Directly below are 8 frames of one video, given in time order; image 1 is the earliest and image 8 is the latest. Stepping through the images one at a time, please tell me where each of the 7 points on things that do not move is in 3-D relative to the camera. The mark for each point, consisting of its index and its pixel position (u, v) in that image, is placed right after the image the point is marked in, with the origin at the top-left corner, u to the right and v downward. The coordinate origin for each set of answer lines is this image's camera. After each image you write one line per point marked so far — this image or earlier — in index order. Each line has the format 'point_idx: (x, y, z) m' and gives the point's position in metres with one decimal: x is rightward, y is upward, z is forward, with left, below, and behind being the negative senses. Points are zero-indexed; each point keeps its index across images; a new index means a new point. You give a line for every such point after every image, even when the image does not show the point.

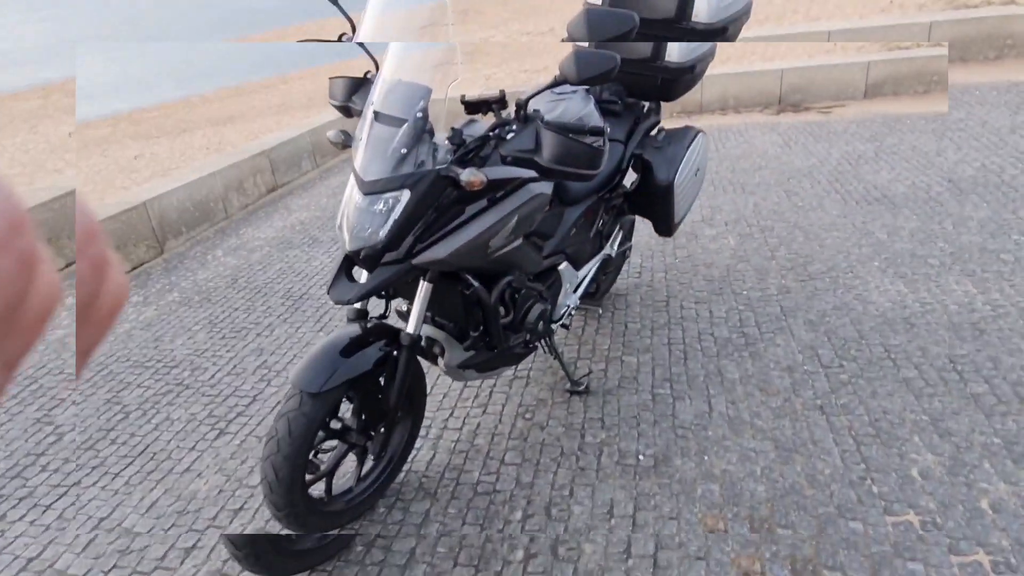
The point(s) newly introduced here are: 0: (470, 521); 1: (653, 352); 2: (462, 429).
0: (-0.2, -0.9, +2.3) m
1: (+0.7, -0.3, +3.2) m
2: (-0.2, -0.6, +2.8) m
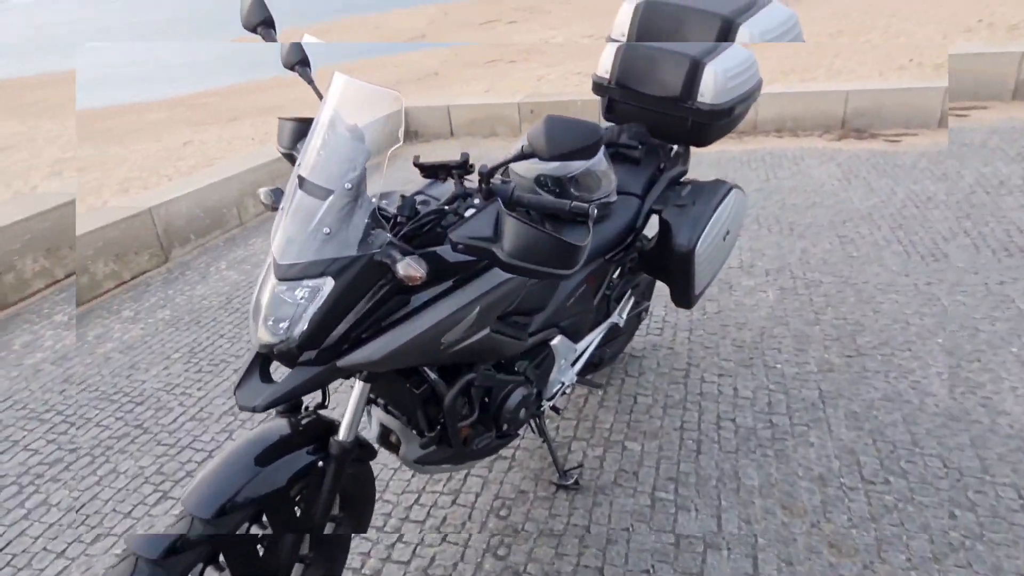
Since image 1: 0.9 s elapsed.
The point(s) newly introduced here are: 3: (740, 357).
0: (-0.3, -1.2, +1.9) m
1: (+0.7, -0.7, +2.8) m
2: (-0.3, -0.9, +2.4) m
3: (+1.2, -0.4, +3.4) m
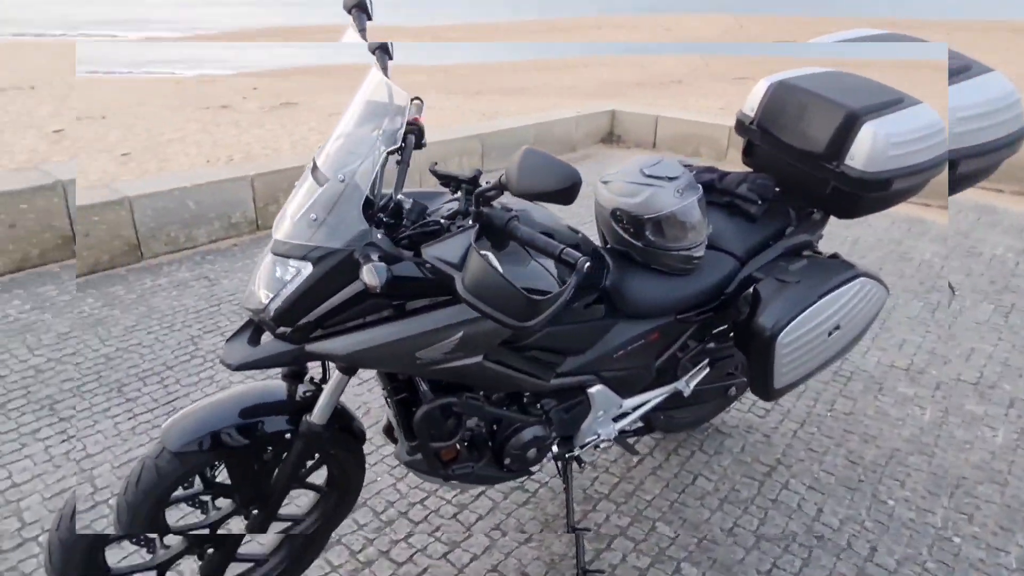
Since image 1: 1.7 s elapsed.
0: (-0.6, -1.1, +1.9) m
1: (+0.7, -1.0, +2.4) m
2: (-0.4, -0.9, +2.4) m
3: (+1.5, -0.8, +2.8) m
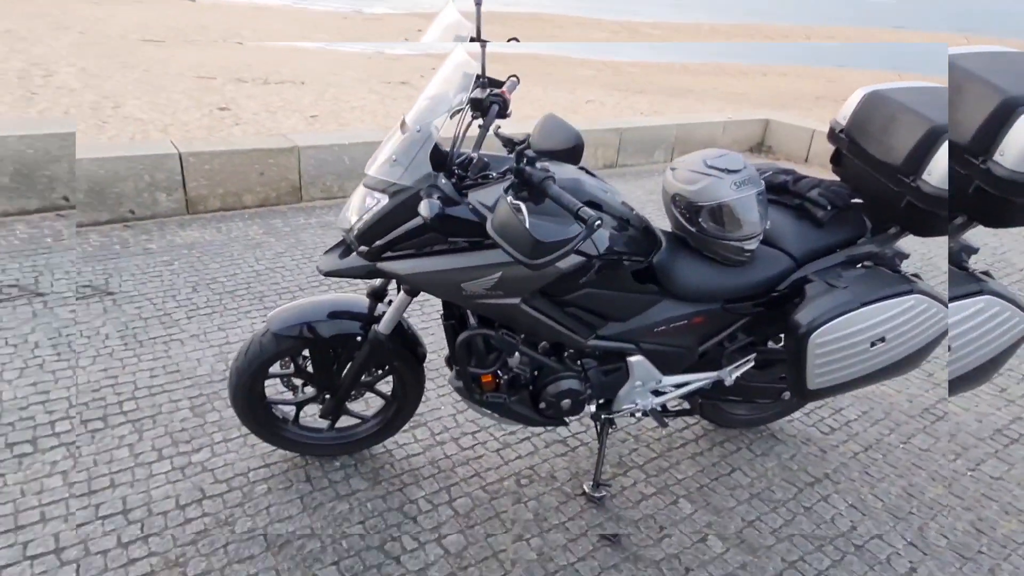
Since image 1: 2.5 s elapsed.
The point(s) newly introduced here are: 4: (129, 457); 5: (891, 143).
0: (-0.6, -0.9, +2.4) m
1: (+0.8, -0.9, +2.5) m
2: (-0.2, -0.7, +2.7) m
3: (+1.7, -0.9, +2.7) m
4: (-1.6, -0.7, +2.6) m
5: (+1.3, +0.5, +2.2) m
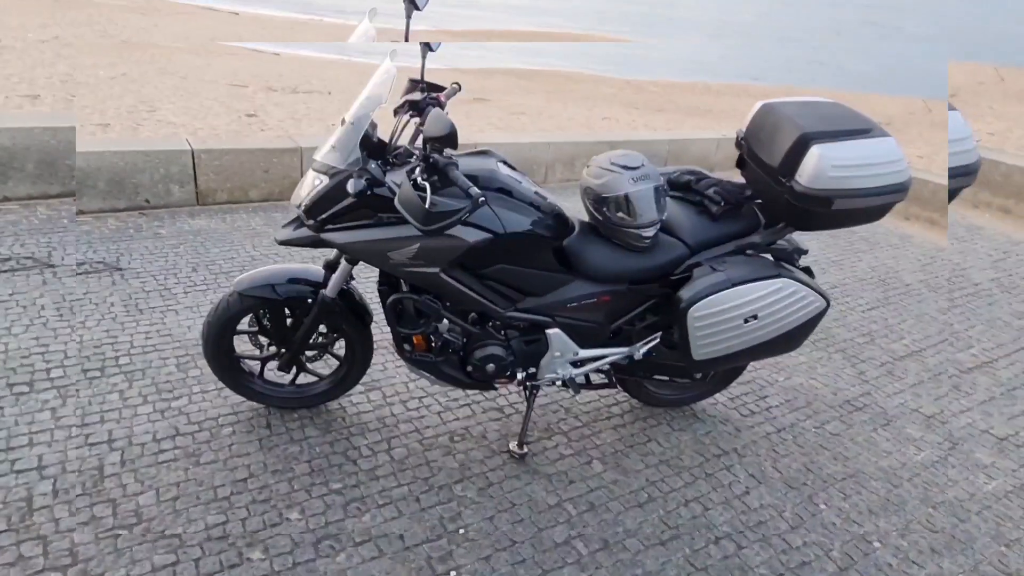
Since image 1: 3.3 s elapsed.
0: (-0.9, -0.8, +2.7) m
1: (+0.5, -0.9, +2.9) m
2: (-0.5, -0.6, +3.1) m
3: (+1.4, -0.9, +3.0) m
4: (-1.9, -0.5, +3.0) m
5: (+1.1, +0.6, +2.5) m
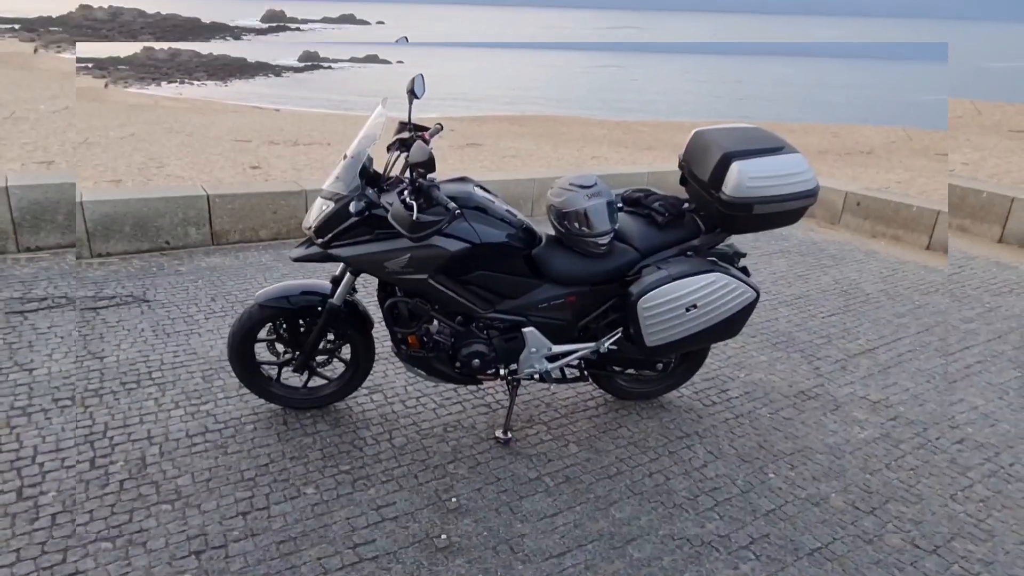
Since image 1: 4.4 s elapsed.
0: (-1.0, -0.8, +3.1) m
1: (+0.4, -0.9, +3.3) m
2: (-0.6, -0.7, +3.5) m
3: (+1.3, -0.9, +3.4) m
4: (-2.0, -0.7, +3.4) m
5: (+0.9, +0.6, +3.0) m
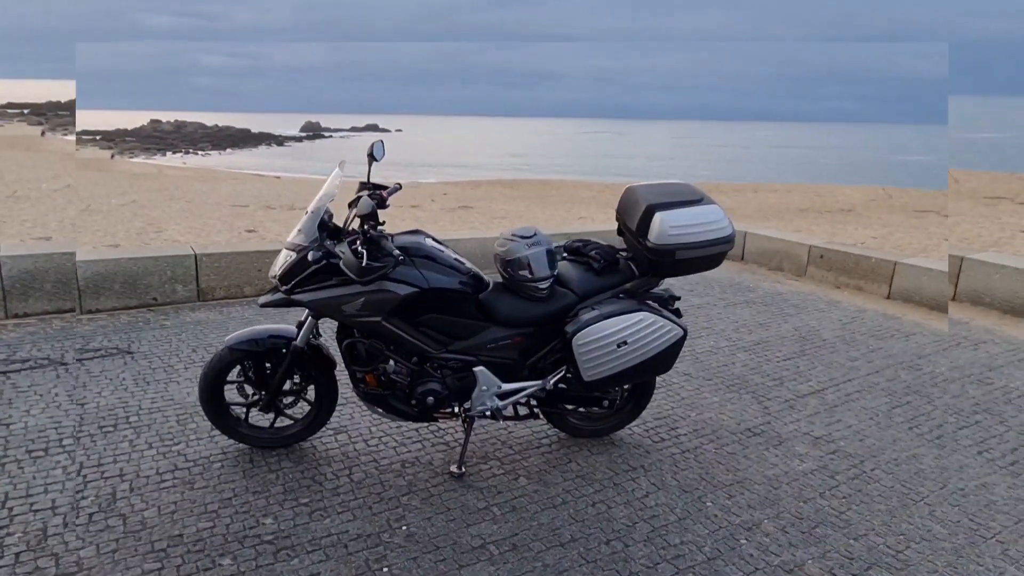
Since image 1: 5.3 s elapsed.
0: (-1.2, -1.1, +3.3) m
1: (+0.2, -1.1, +3.5) m
2: (-0.9, -1.0, +3.7) m
3: (+1.0, -1.1, +3.6) m
4: (-2.2, -0.9, +3.6) m
5: (+0.7, +0.4, +3.4) m
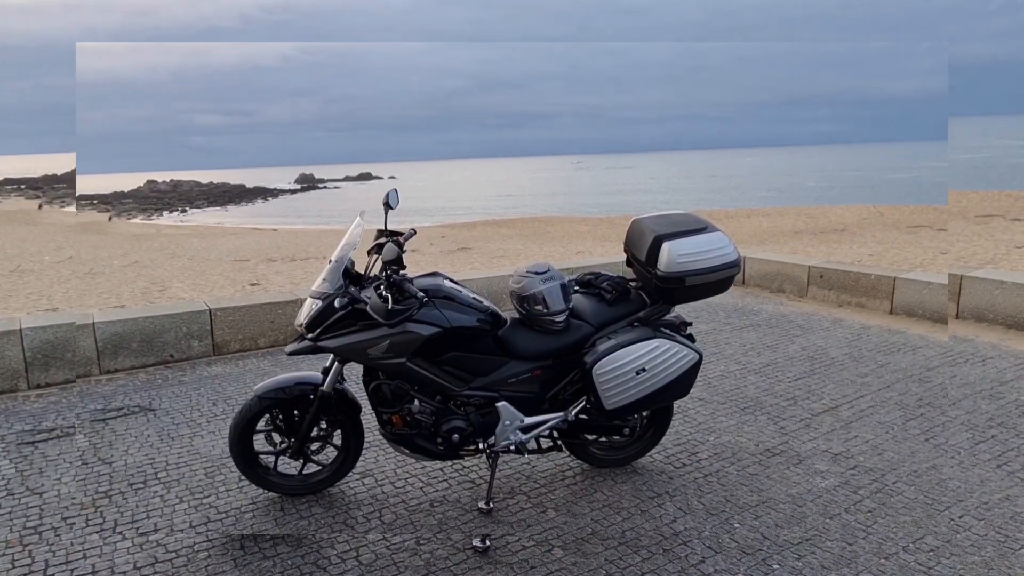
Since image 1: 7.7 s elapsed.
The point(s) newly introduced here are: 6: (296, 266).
0: (-1.1, -1.3, +3.4) m
1: (+0.3, -1.3, +3.5) m
2: (-0.7, -1.2, +3.8) m
3: (+1.2, -1.3, +3.6) m
4: (-2.1, -1.3, +3.7) m
5: (+0.7, +0.2, +3.5) m
6: (-4.0, +0.4, +11.4) m
